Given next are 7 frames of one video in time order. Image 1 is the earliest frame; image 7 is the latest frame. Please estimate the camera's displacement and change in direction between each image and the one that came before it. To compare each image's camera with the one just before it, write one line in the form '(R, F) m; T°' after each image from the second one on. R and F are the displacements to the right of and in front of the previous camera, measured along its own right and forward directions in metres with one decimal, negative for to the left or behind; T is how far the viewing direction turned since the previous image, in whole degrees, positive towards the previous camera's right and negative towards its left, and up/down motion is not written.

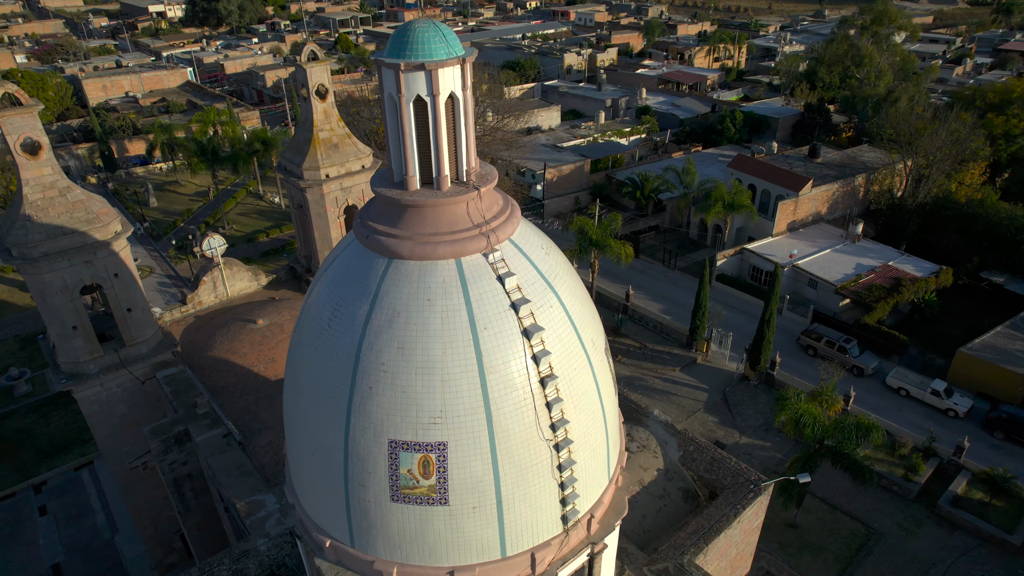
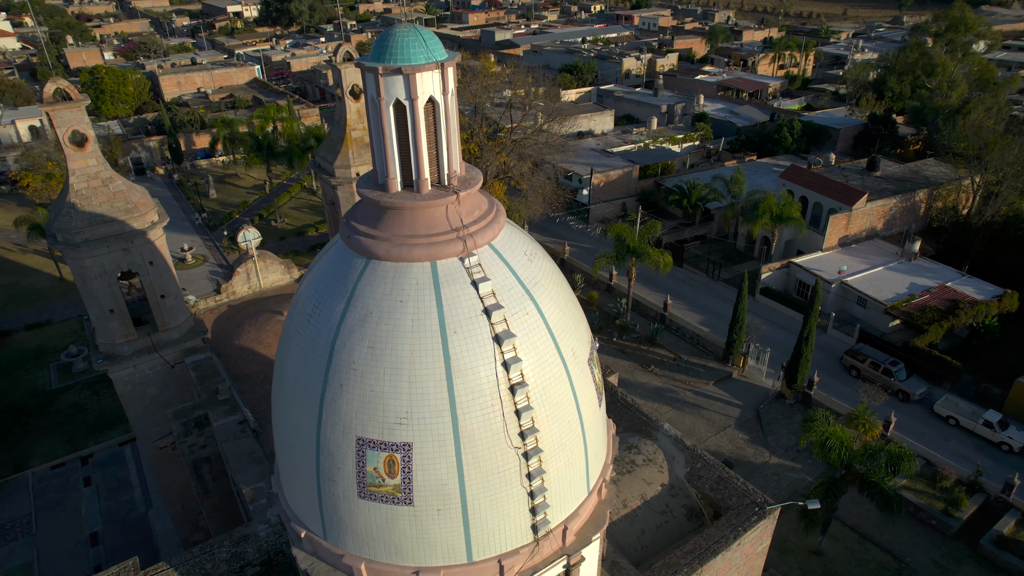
(+0.8, 0.0) m; -5°
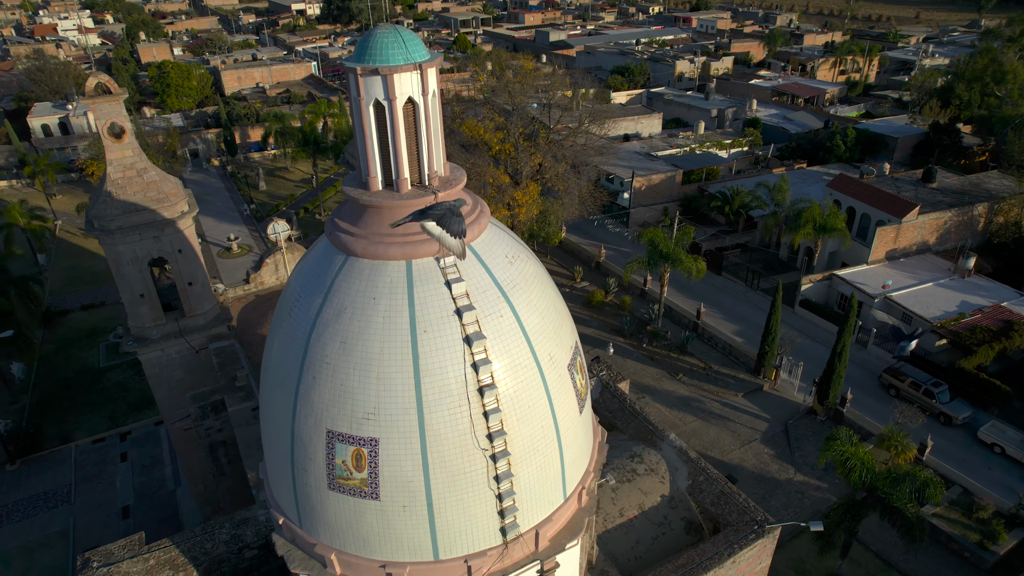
(+0.8, 0.0) m; -4°
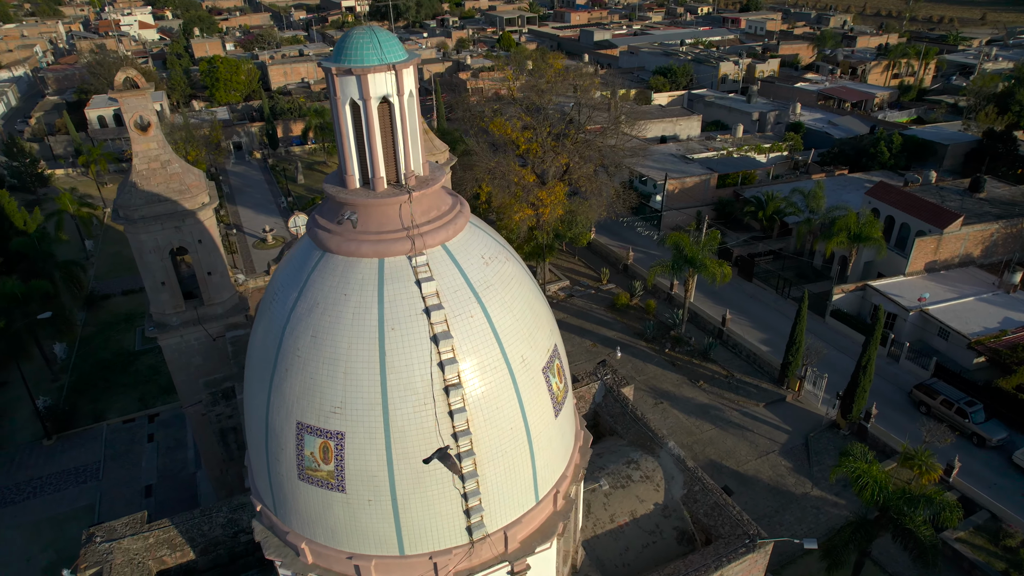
(+0.7, 0.0) m; -4°
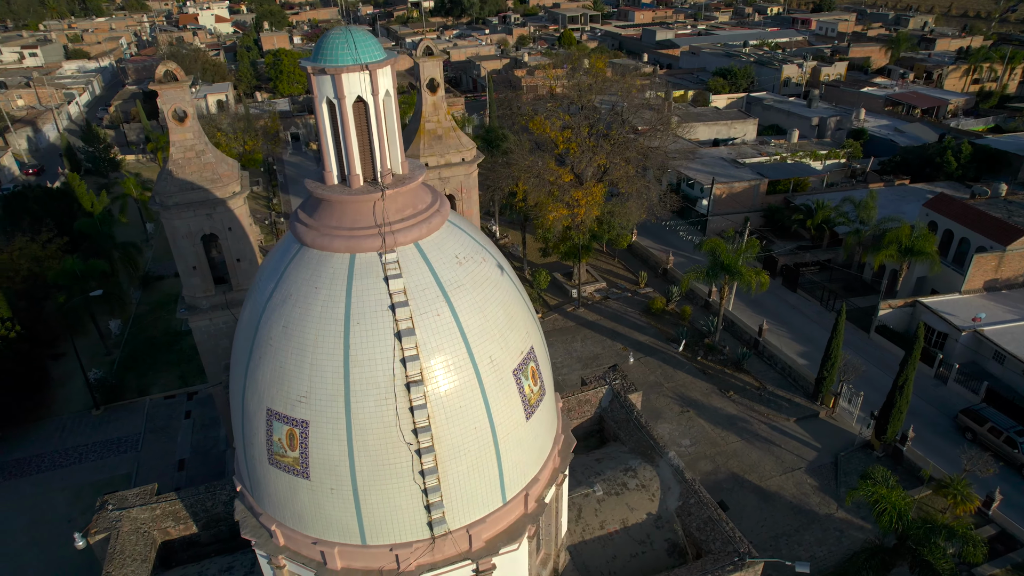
(+0.9, 0.0) m; -5°
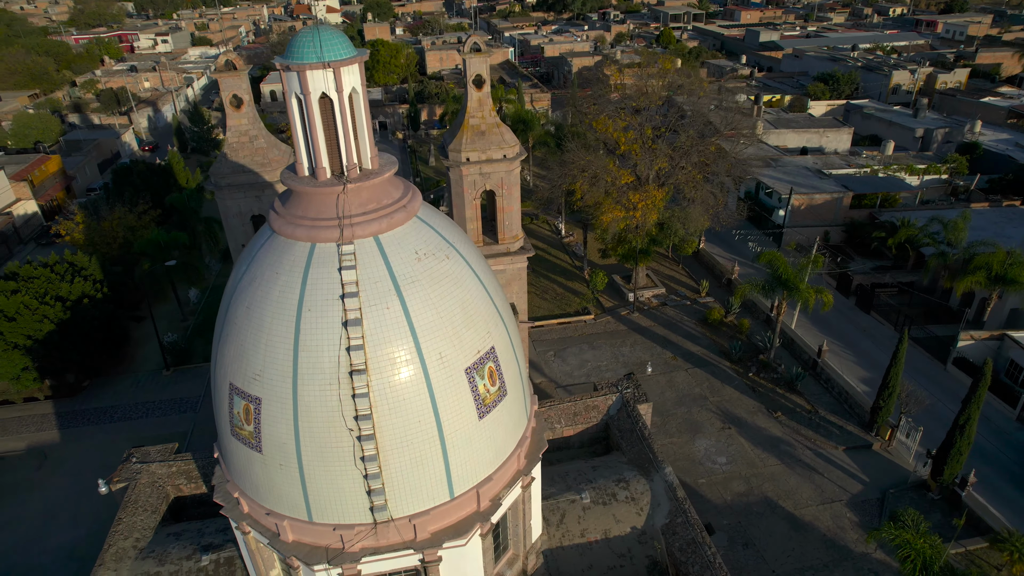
(+1.5, +0.1) m; -8°
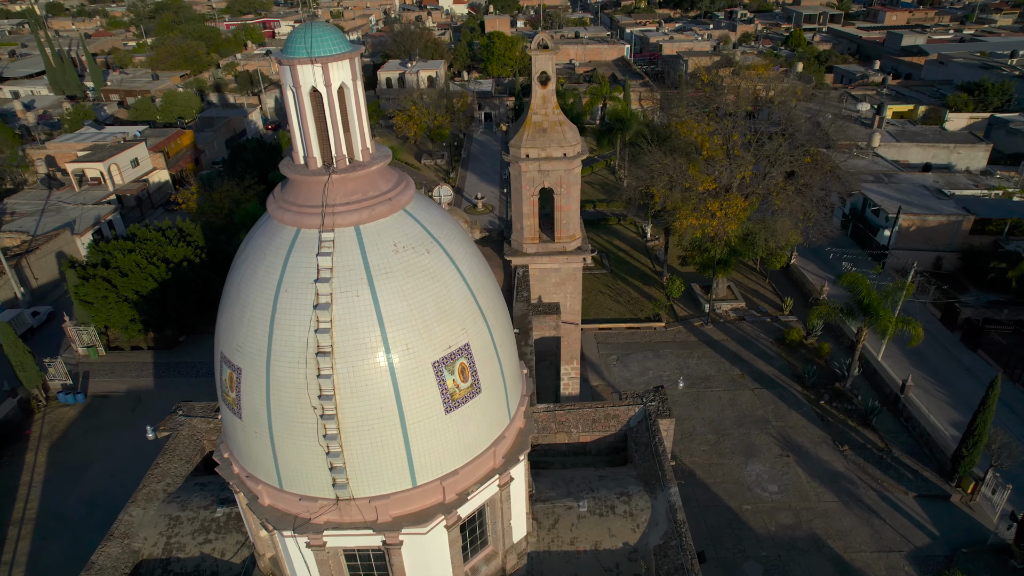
(+1.5, +0.1) m; -9°
